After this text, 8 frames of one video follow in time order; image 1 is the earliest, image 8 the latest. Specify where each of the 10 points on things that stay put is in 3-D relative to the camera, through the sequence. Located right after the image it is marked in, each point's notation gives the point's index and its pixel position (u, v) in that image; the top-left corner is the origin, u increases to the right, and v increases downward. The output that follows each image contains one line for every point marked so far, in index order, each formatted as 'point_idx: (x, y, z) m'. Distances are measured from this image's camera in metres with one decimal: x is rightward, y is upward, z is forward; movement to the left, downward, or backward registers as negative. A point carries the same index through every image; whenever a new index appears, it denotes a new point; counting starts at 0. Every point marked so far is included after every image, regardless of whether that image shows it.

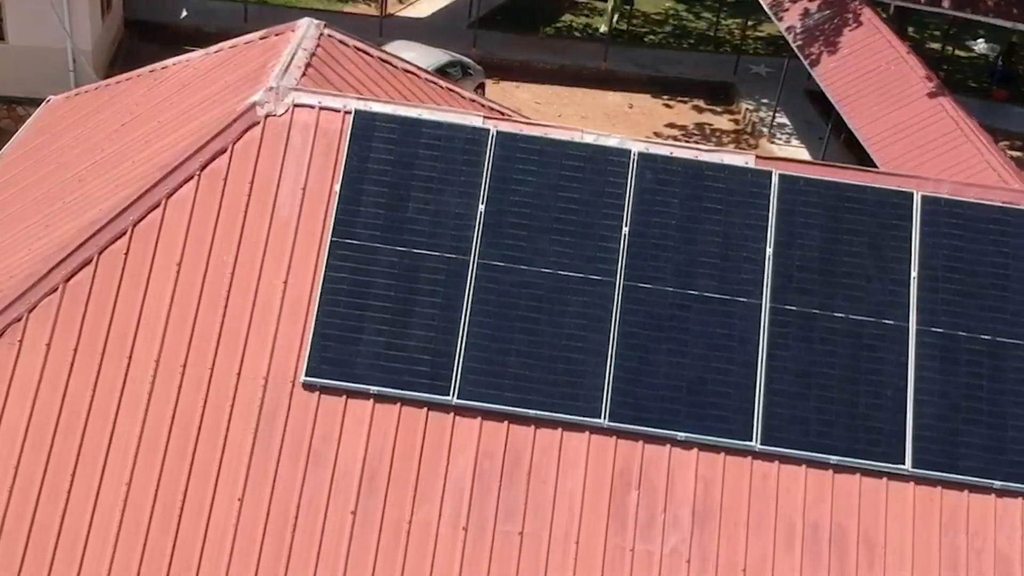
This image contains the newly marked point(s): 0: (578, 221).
0: (+0.6, +0.6, +11.3) m
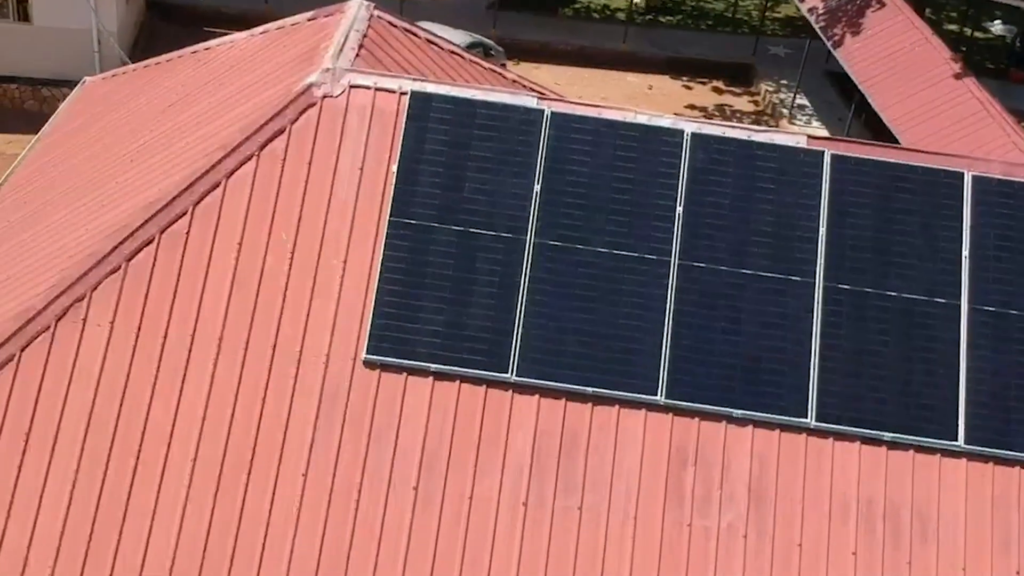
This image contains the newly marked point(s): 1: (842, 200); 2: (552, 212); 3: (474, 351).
0: (+1.1, +0.8, +11.4) m
1: (+3.1, +0.8, +11.6) m
2: (+0.4, +0.7, +11.4) m
3: (-0.3, -0.6, +10.9) m
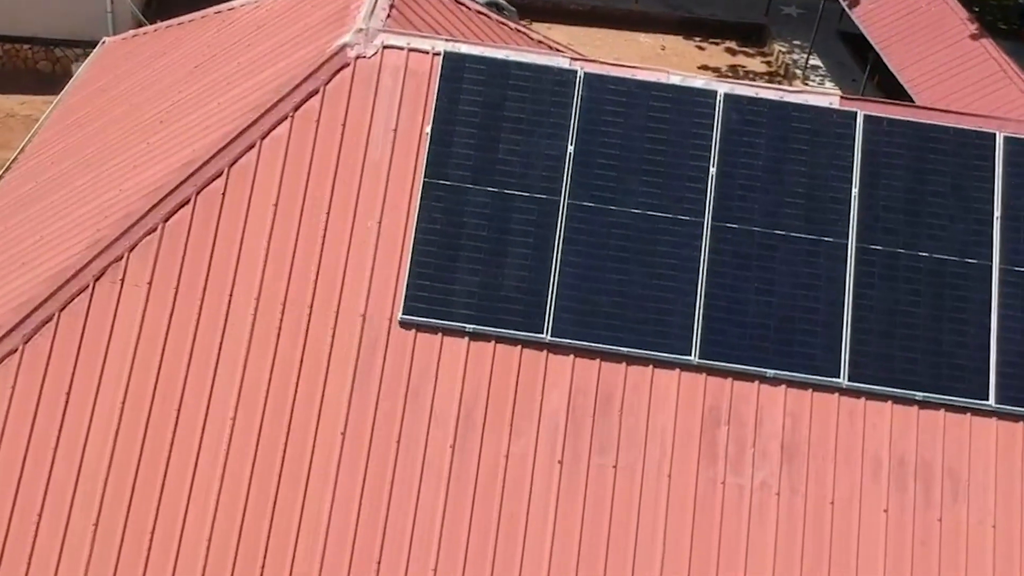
0: (+1.4, +1.2, +11.5) m
1: (+3.4, +1.2, +11.6) m
2: (+0.7, +1.1, +11.4) m
3: (0.0, -0.2, +11.0) m
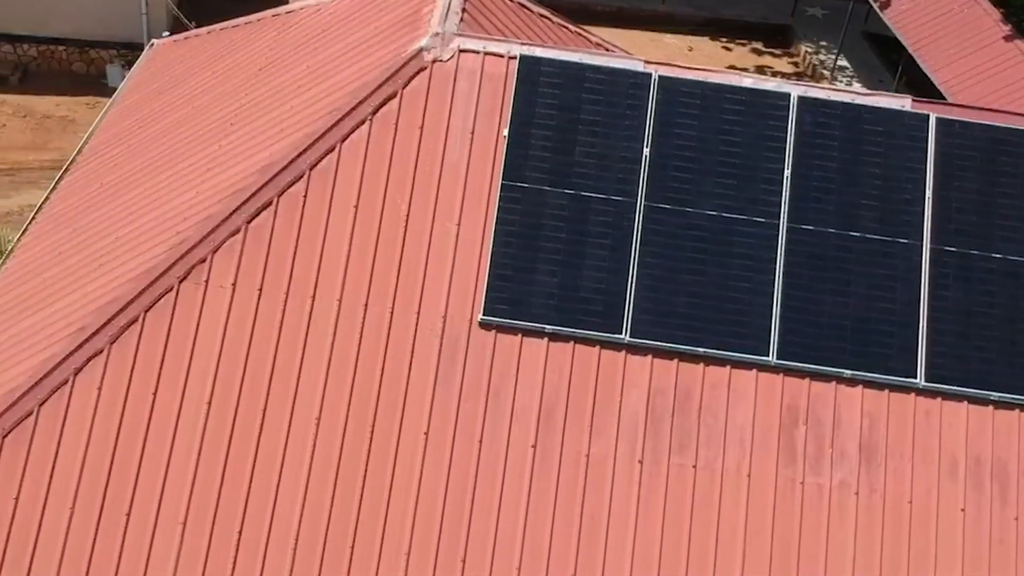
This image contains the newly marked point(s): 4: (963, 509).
0: (+2.1, +1.2, +11.6) m
1: (+4.1, +1.2, +11.7) m
2: (+1.4, +1.1, +11.5) m
3: (+0.7, -0.2, +11.1) m
4: (+3.9, -1.9, +10.8) m
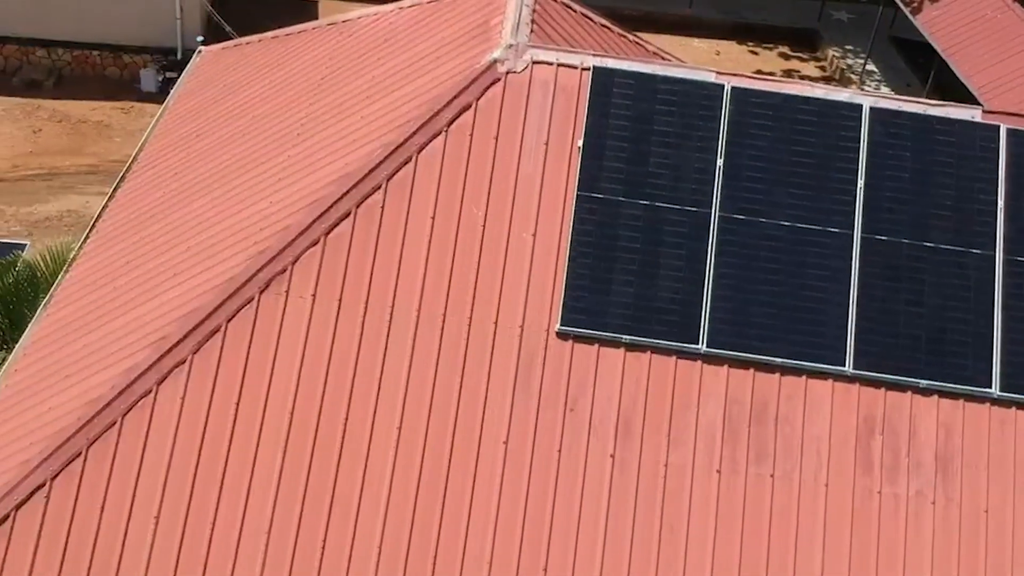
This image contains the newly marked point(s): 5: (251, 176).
0: (+2.8, +1.1, +11.7) m
1: (+4.8, +1.1, +11.8) m
2: (+2.1, +1.0, +11.6) m
3: (+1.4, -0.3, +11.2) m
4: (+4.6, -2.0, +10.9) m
5: (-2.8, +1.2, +13.2) m
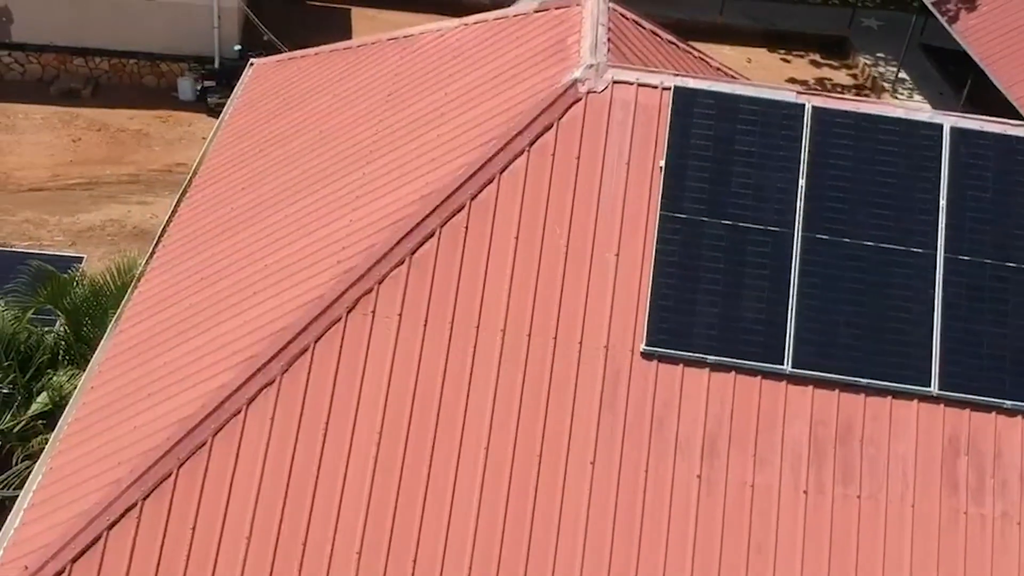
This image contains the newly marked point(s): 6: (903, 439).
0: (+3.6, +0.9, +11.7) m
1: (+5.6, +0.9, +11.8) m
2: (+2.9, +0.8, +11.6) m
3: (+2.2, -0.5, +11.2) m
4: (+5.4, -2.2, +10.9) m
5: (-2.0, +1.0, +13.3) m
6: (+3.5, -1.3, +11.1) m
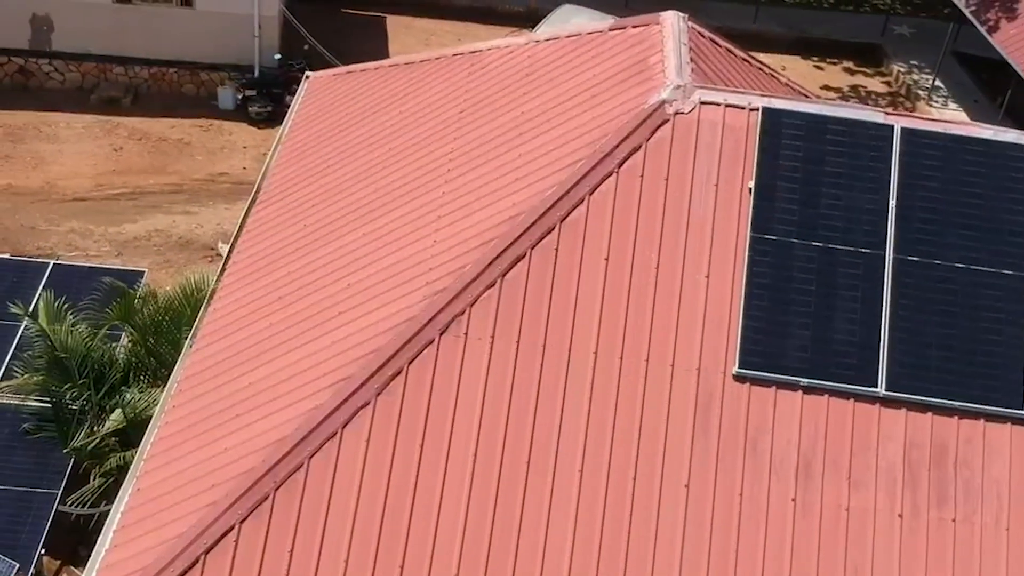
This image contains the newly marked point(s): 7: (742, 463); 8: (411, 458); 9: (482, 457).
0: (+4.5, +0.7, +11.7) m
1: (+6.4, +0.7, +11.8) m
2: (+3.7, +0.6, +11.6) m
3: (+3.0, -0.7, +11.2) m
4: (+6.2, -2.4, +10.9) m
5: (-1.2, +0.8, +13.3) m
6: (+4.3, -1.5, +11.1) m
7: (+2.0, -1.6, +11.0) m
8: (-0.9, -1.5, +10.8) m
9: (-0.3, -1.5, +10.9) m
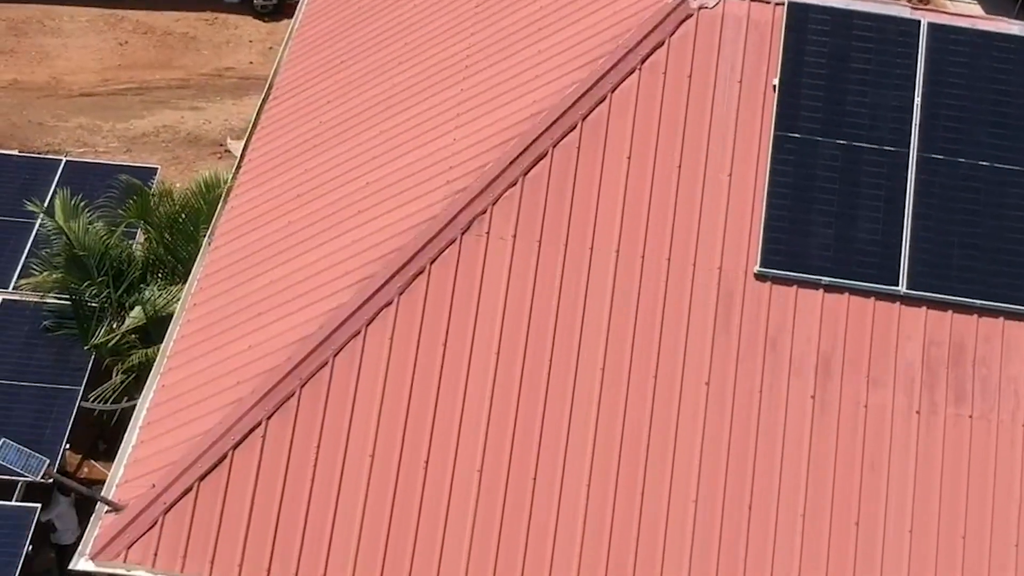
0: (+4.7, +1.6, +11.6) m
1: (+6.6, +1.7, +11.7) m
2: (+3.9, +1.5, +11.5) m
3: (+3.2, +0.2, +11.2) m
4: (+6.4, -1.5, +11.0) m
5: (-1.0, +1.9, +13.2) m
6: (+4.5, -0.6, +11.2) m
7: (+2.2, -0.7, +11.1) m
8: (-0.7, -0.6, +10.9) m
9: (-0.1, -0.6, +11.0) m
